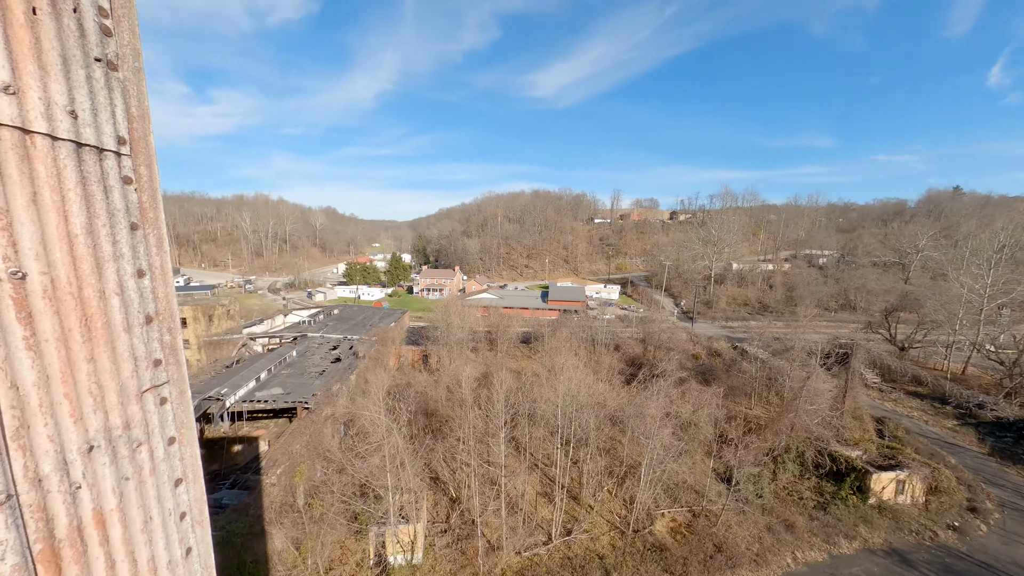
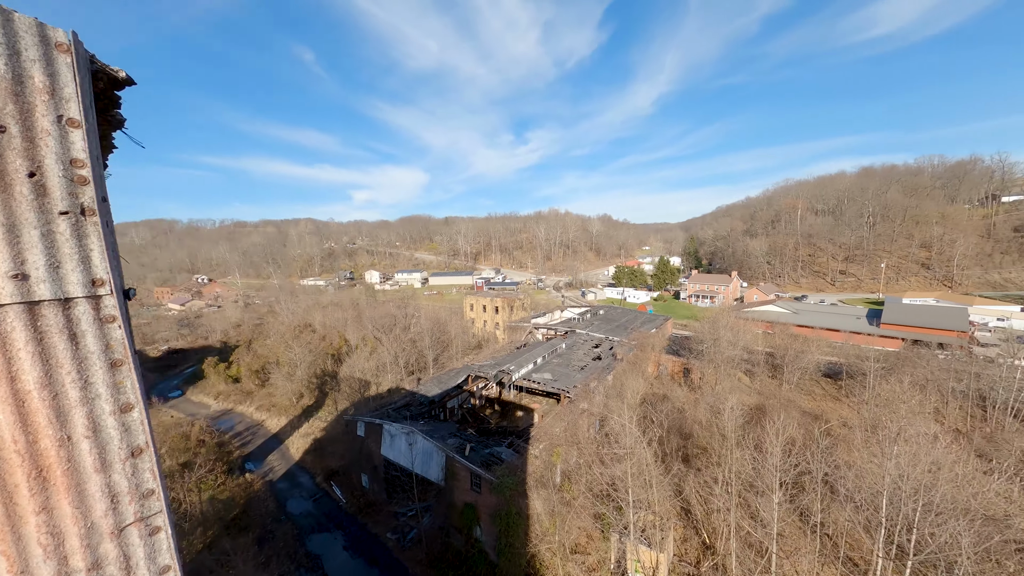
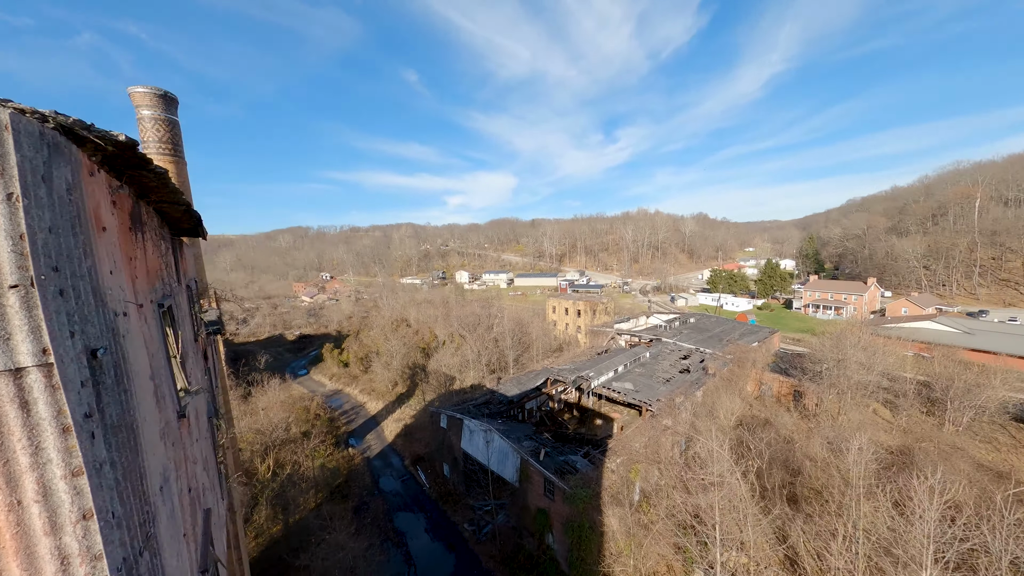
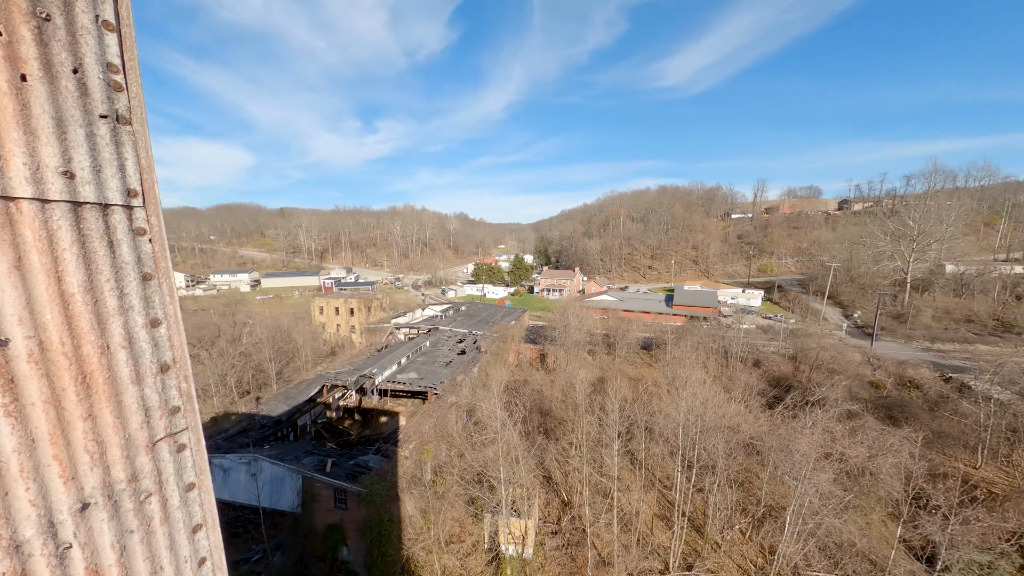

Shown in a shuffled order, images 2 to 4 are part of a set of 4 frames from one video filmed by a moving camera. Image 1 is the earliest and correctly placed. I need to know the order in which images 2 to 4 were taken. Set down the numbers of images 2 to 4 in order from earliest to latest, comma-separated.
4, 2, 3
